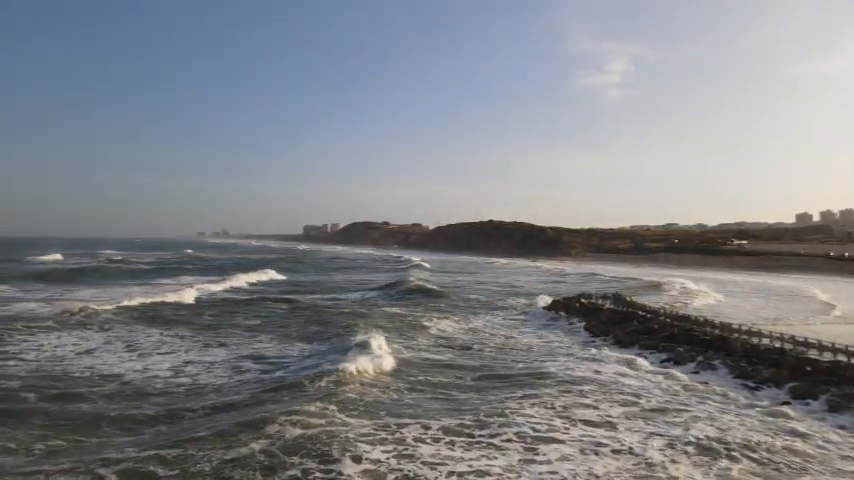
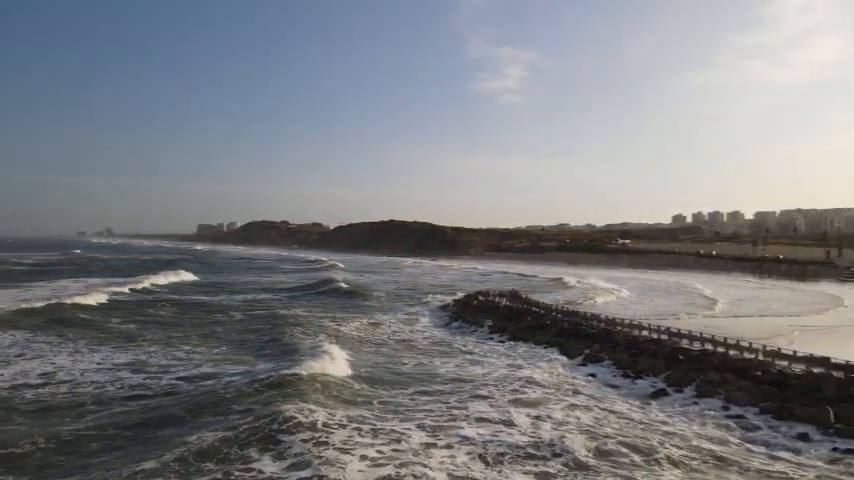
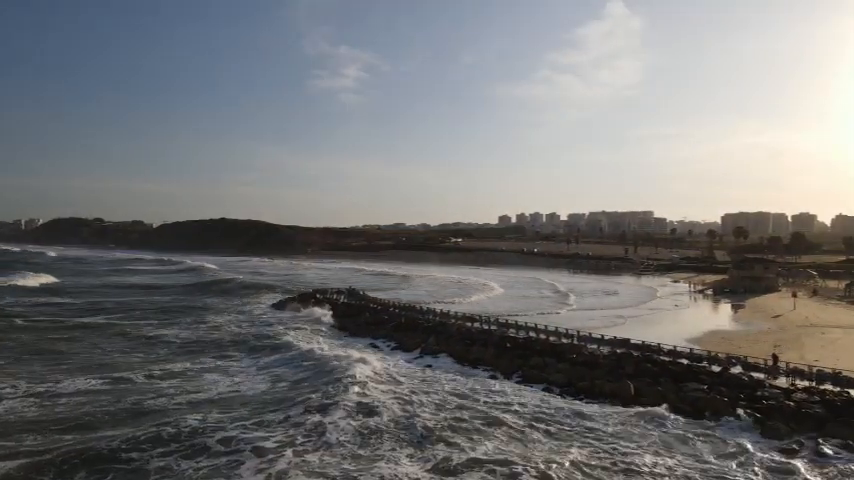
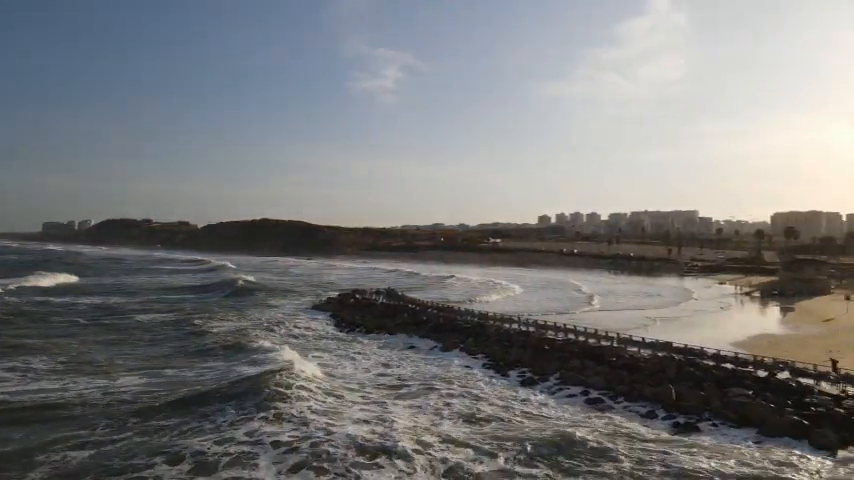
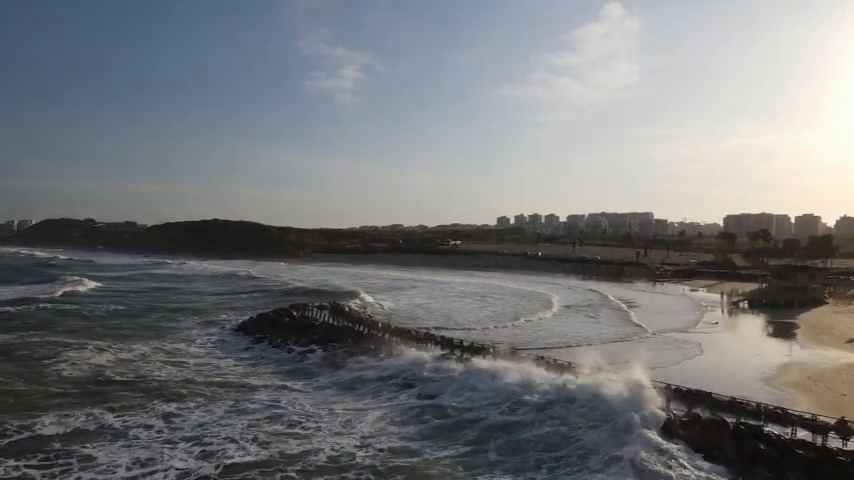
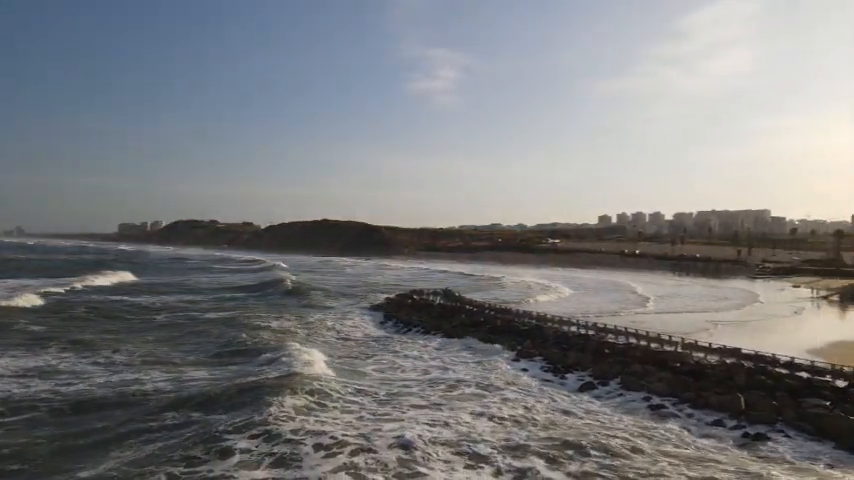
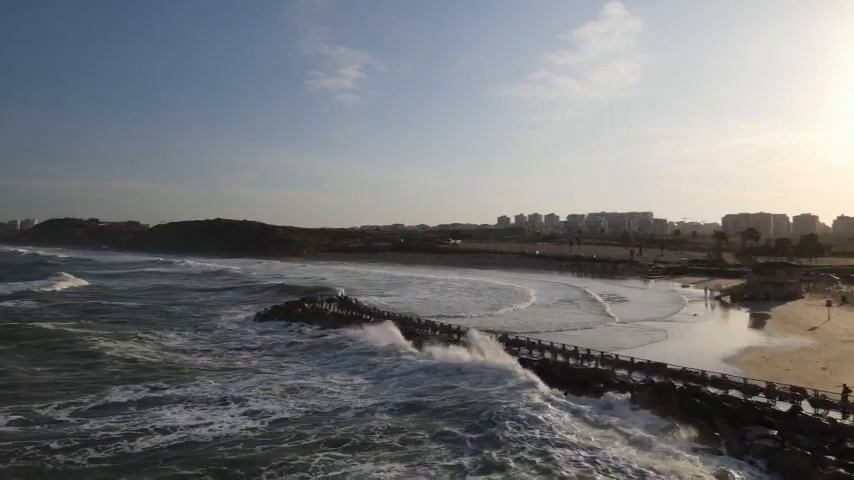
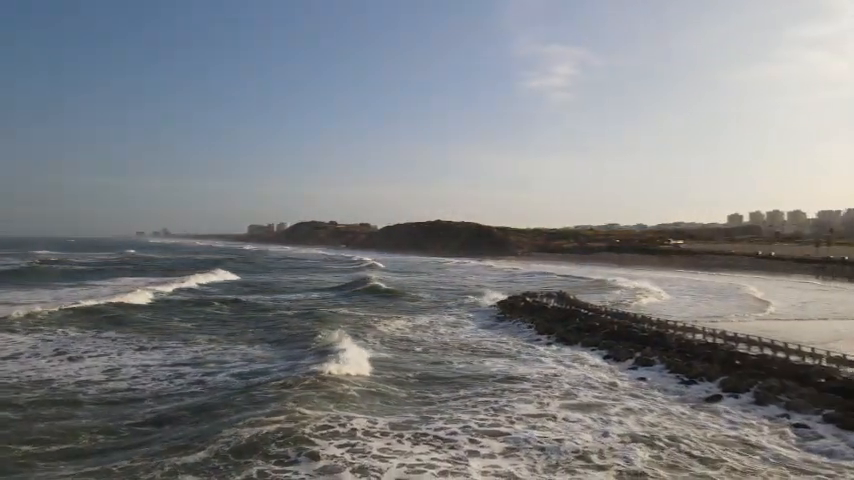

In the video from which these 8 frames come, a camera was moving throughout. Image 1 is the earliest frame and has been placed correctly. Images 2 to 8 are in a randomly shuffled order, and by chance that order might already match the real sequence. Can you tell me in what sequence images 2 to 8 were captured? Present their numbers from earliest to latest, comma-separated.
8, 2, 6, 4, 3, 7, 5
